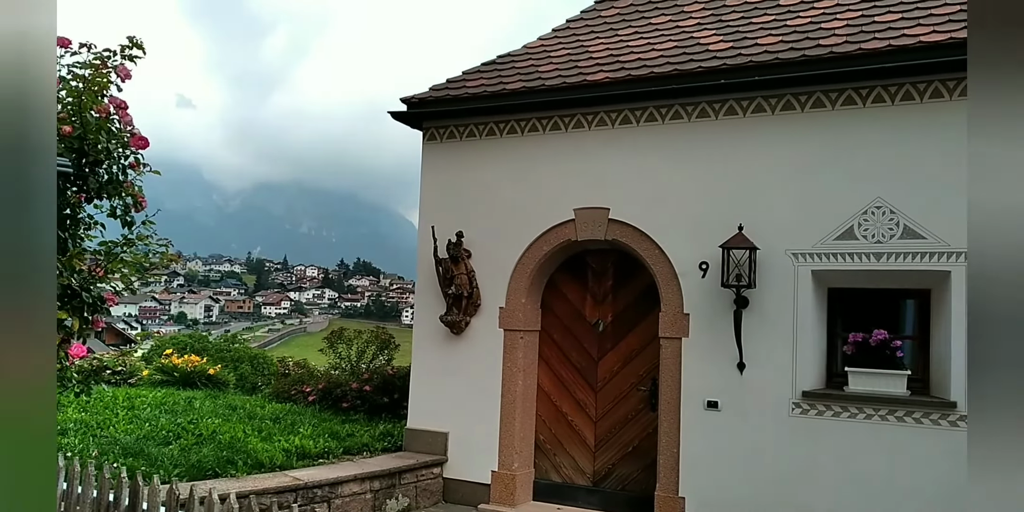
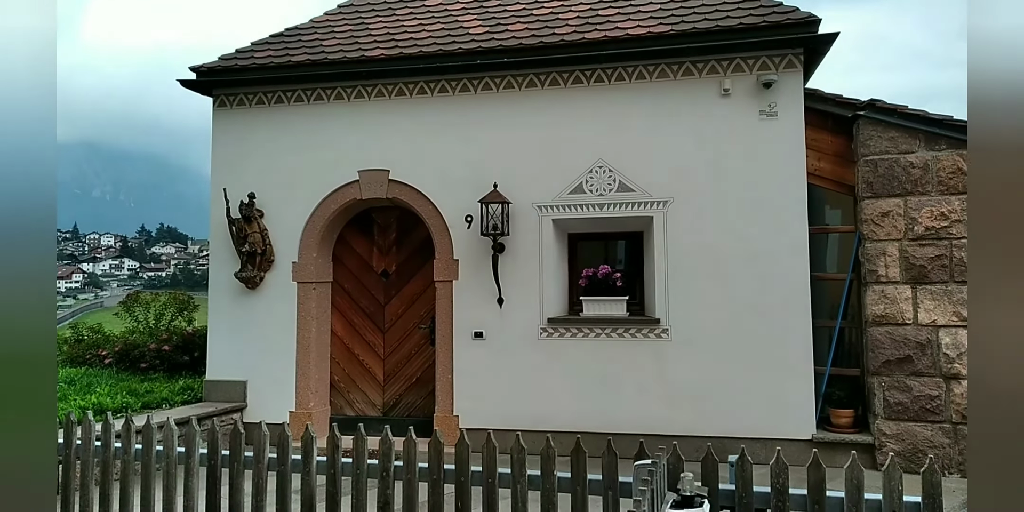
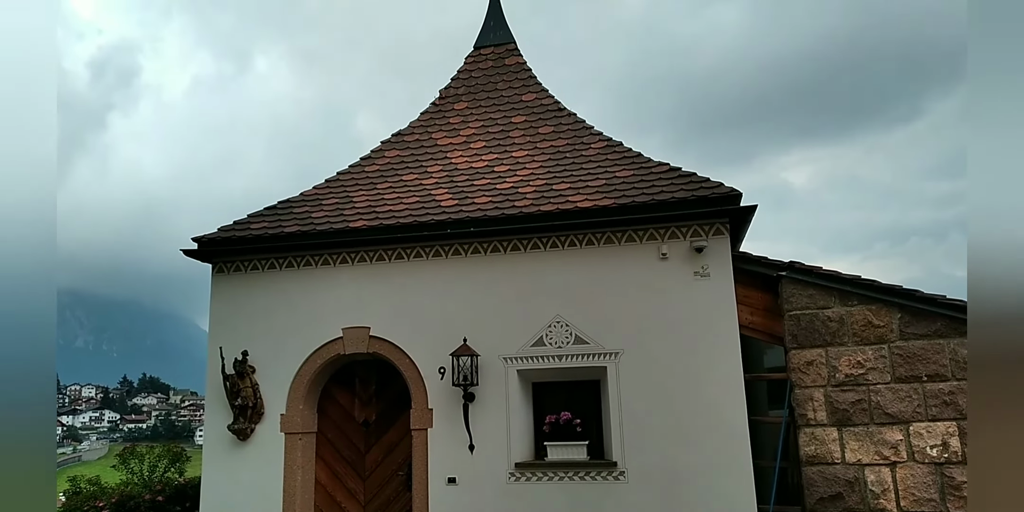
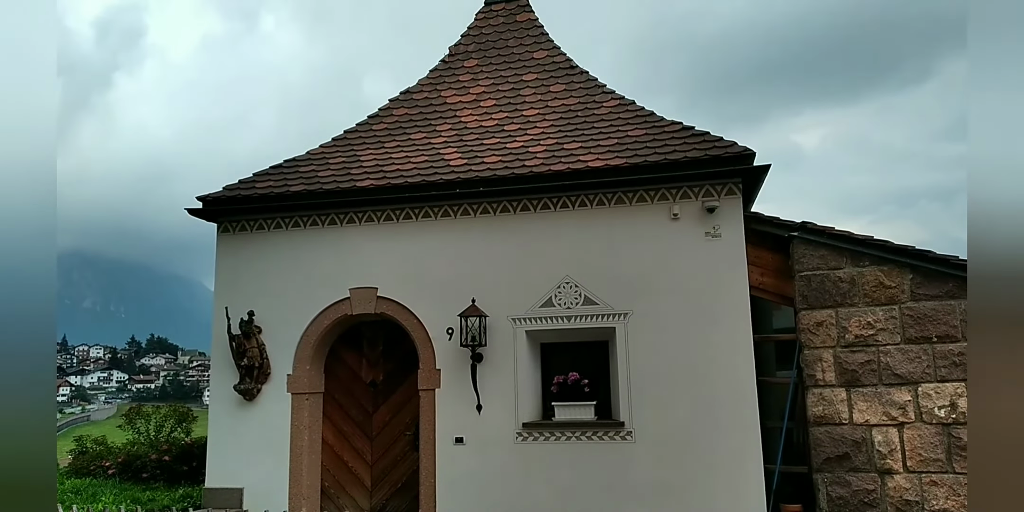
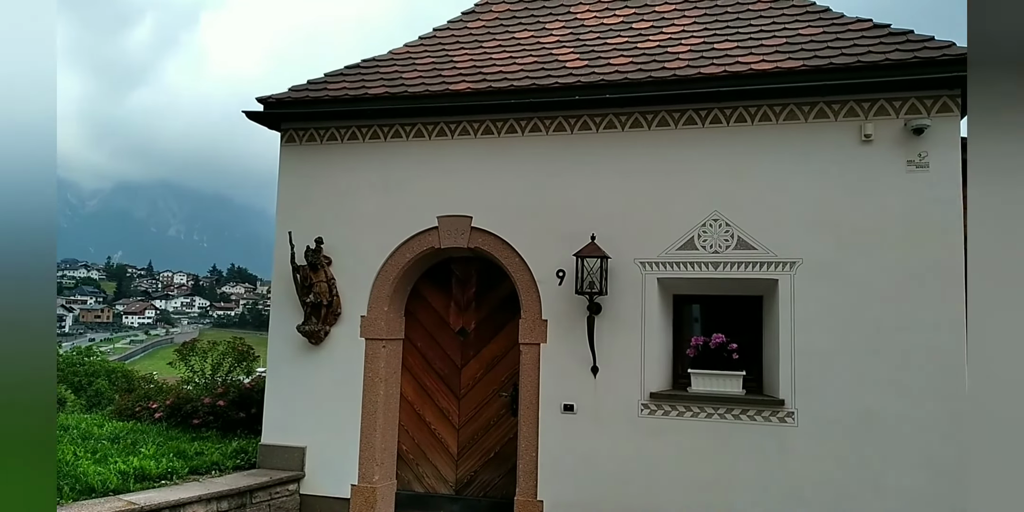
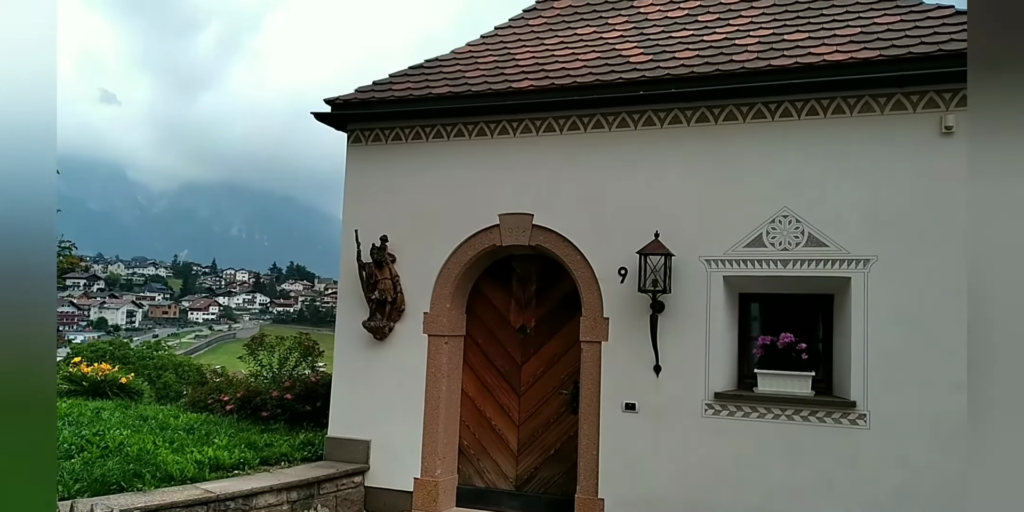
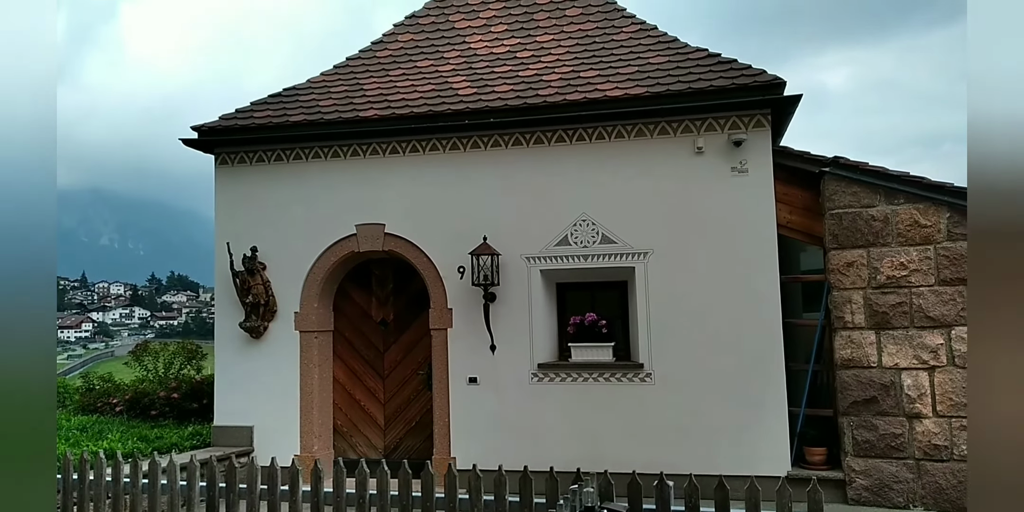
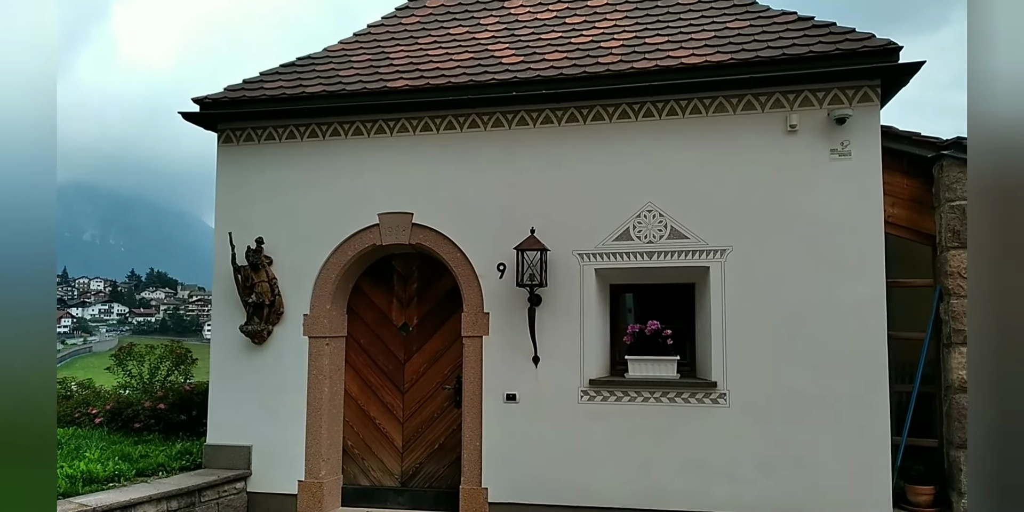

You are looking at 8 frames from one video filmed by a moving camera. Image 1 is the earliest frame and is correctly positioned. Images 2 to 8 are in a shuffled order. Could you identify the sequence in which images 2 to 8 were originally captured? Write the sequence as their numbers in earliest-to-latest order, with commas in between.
6, 5, 8, 2, 7, 4, 3
